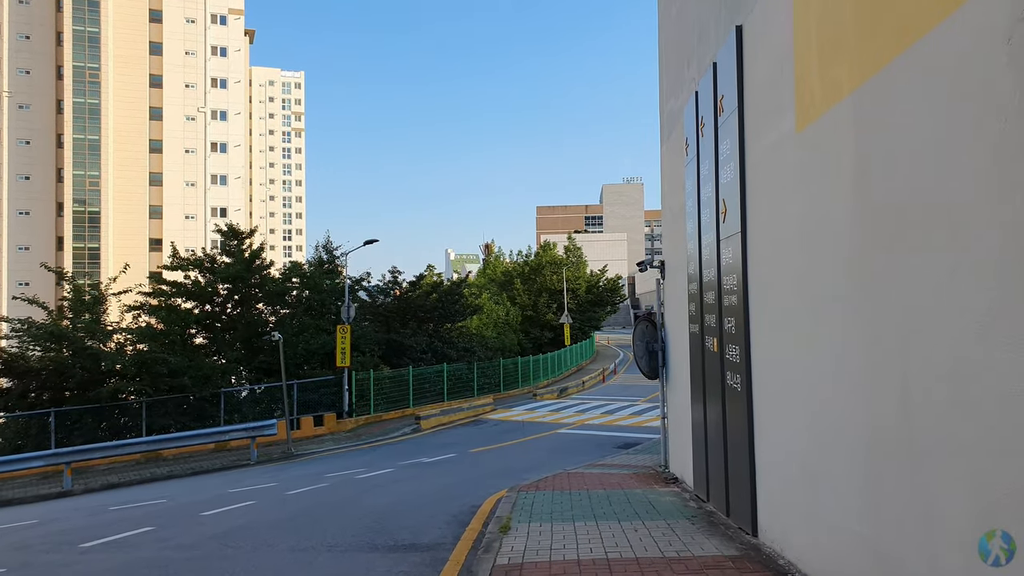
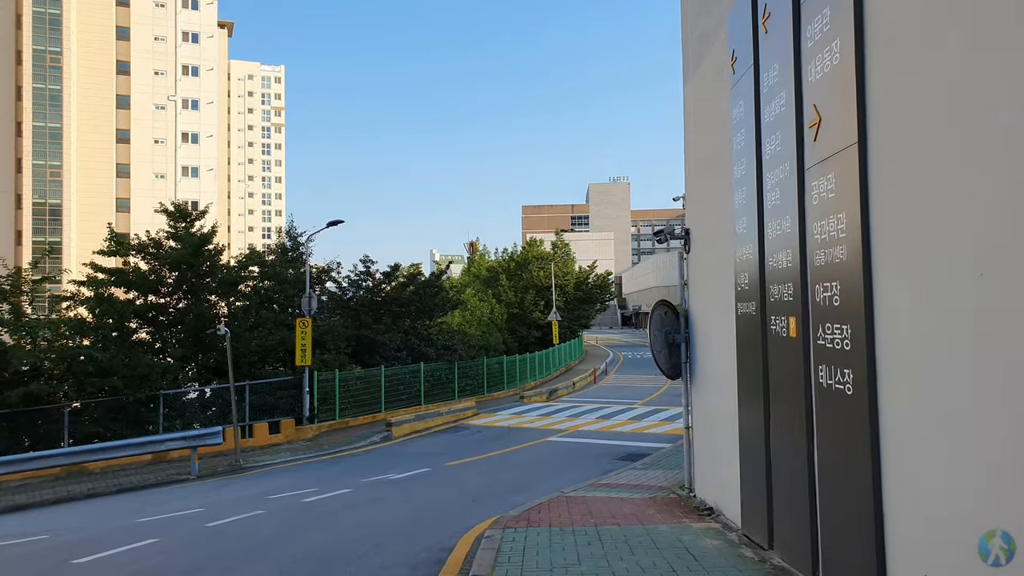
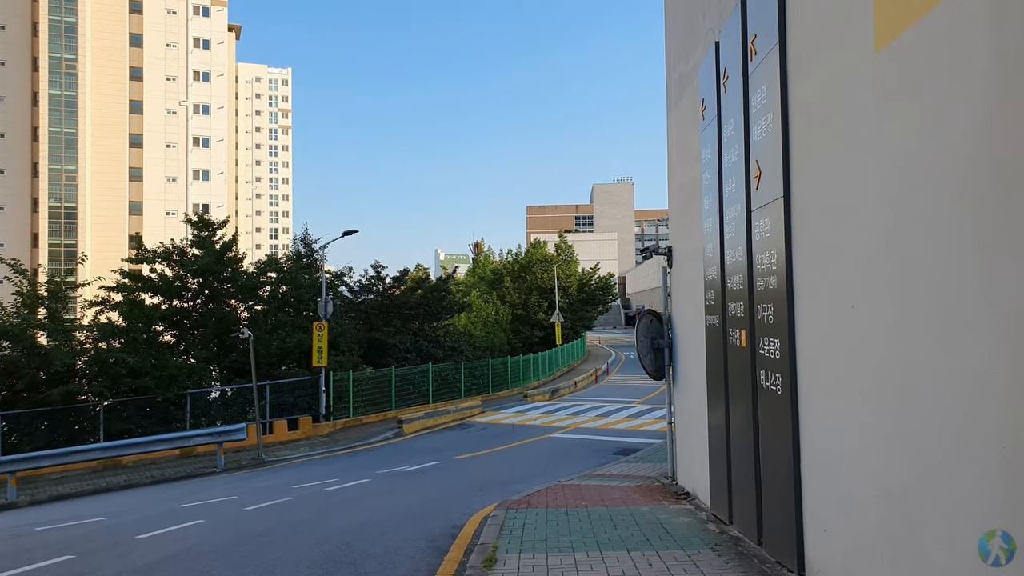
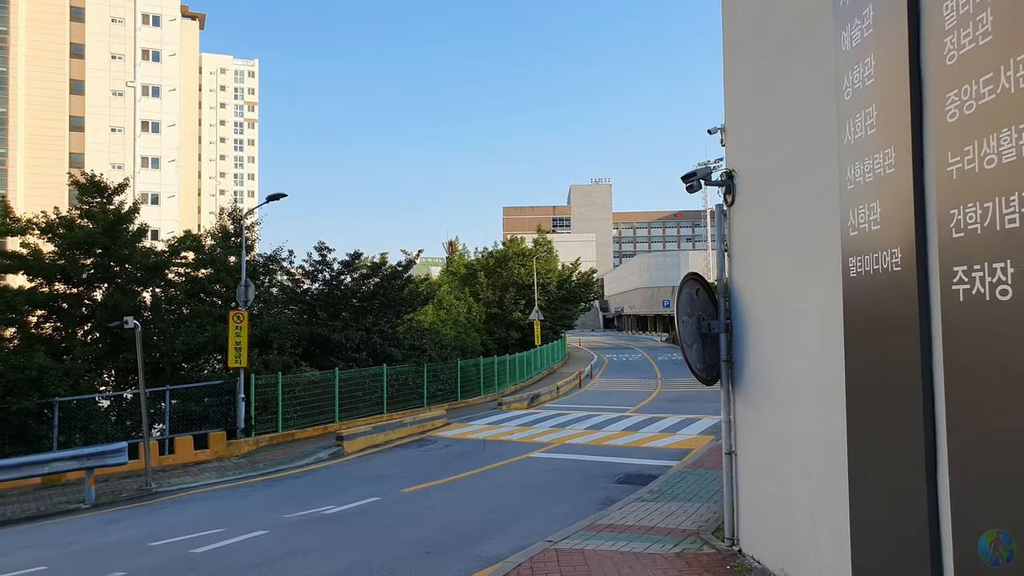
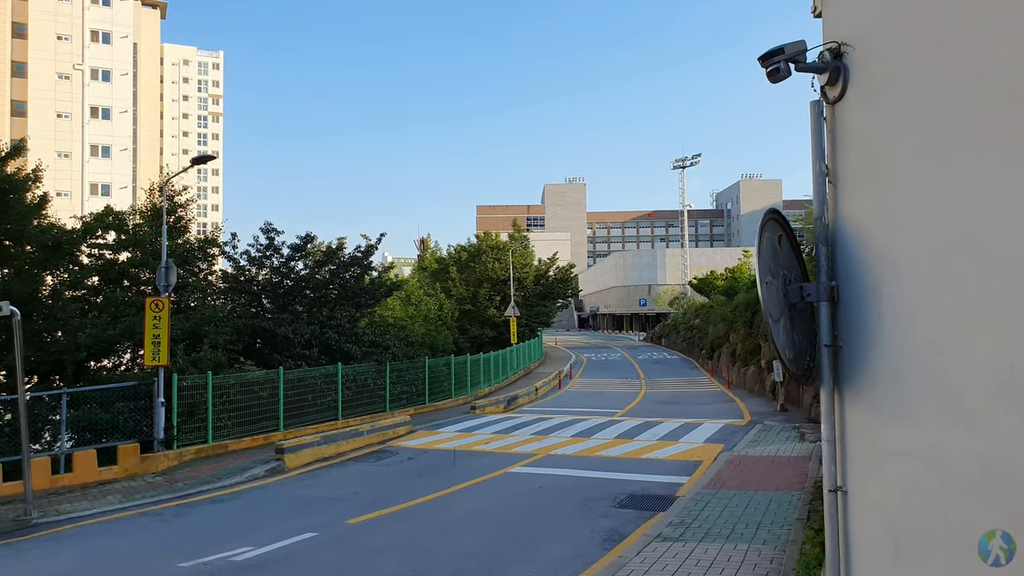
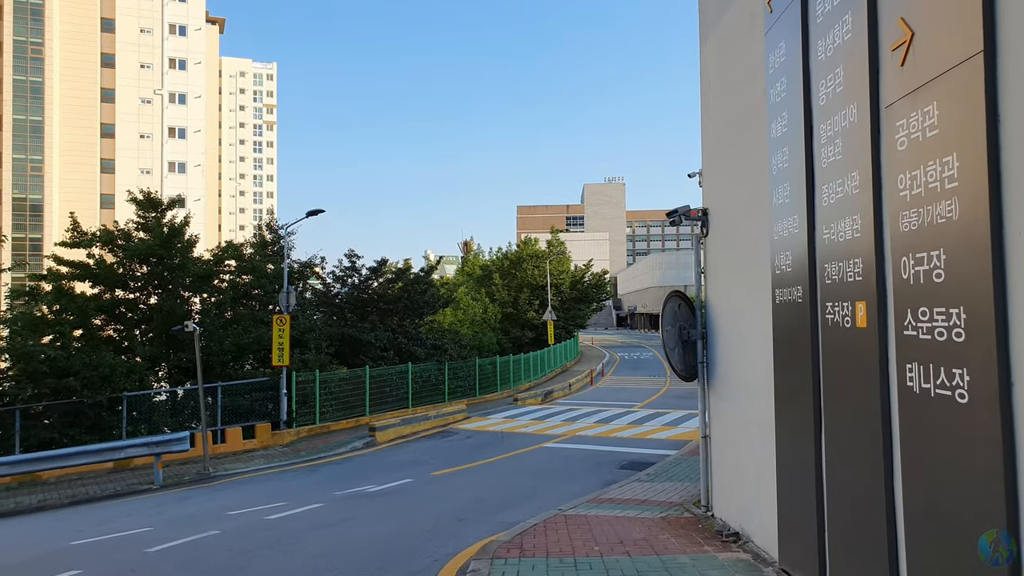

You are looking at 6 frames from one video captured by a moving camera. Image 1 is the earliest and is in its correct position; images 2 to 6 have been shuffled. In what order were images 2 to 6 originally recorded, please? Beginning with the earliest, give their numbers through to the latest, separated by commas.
3, 2, 6, 4, 5
